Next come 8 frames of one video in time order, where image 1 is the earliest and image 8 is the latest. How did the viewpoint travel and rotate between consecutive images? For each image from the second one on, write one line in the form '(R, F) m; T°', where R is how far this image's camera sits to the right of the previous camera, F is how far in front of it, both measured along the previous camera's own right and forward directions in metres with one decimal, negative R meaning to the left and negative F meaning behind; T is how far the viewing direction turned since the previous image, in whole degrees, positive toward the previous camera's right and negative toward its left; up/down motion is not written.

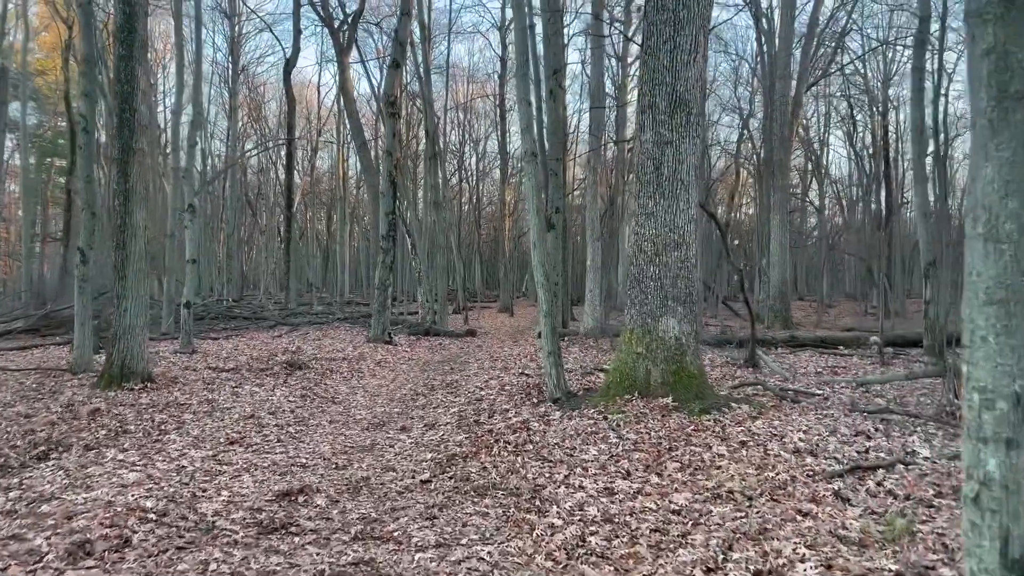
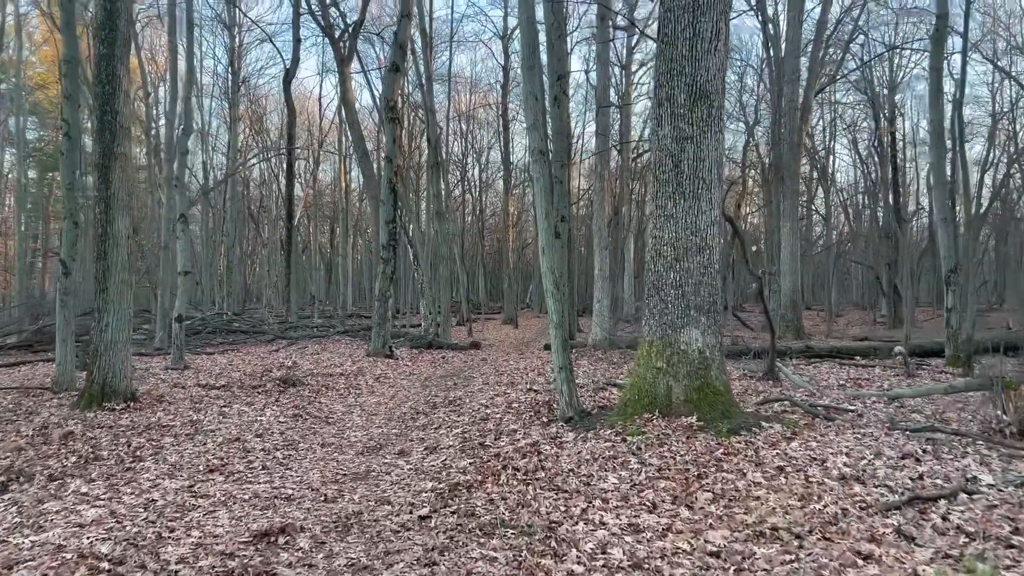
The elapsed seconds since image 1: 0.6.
(0.0, +0.6) m; 0°
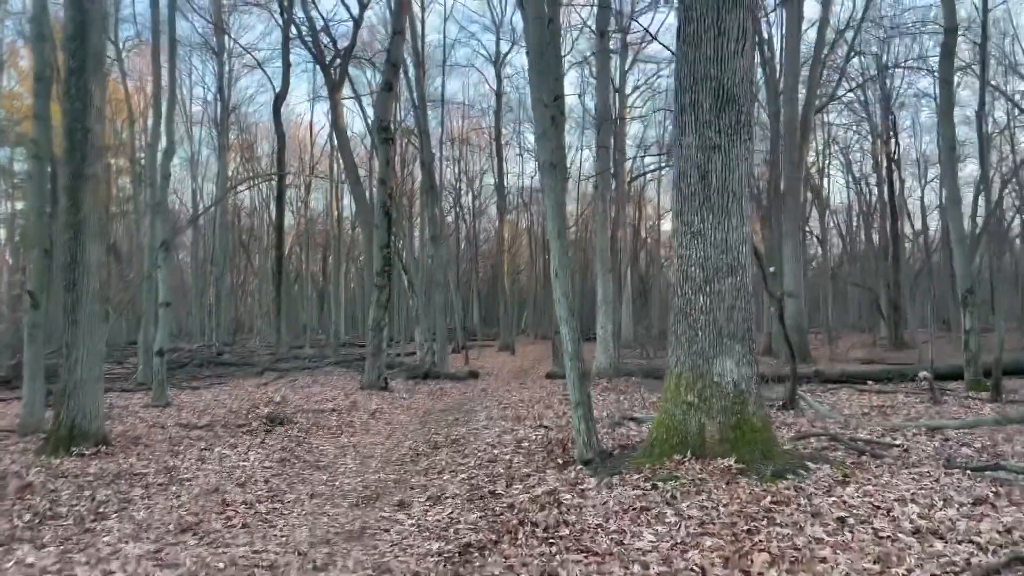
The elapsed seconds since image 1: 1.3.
(-0.1, +0.7) m; +1°
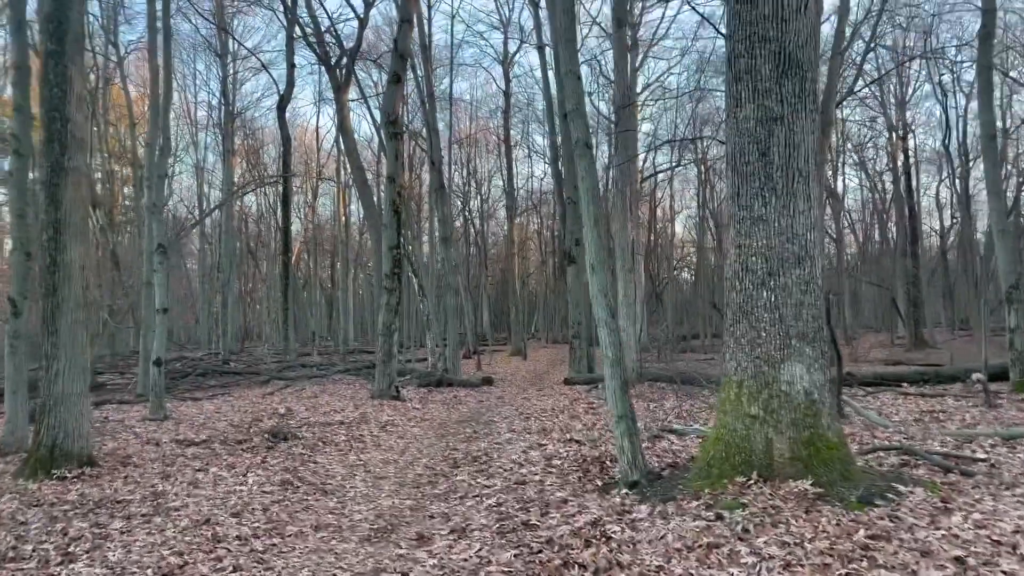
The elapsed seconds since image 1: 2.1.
(-0.2, +0.8) m; -1°
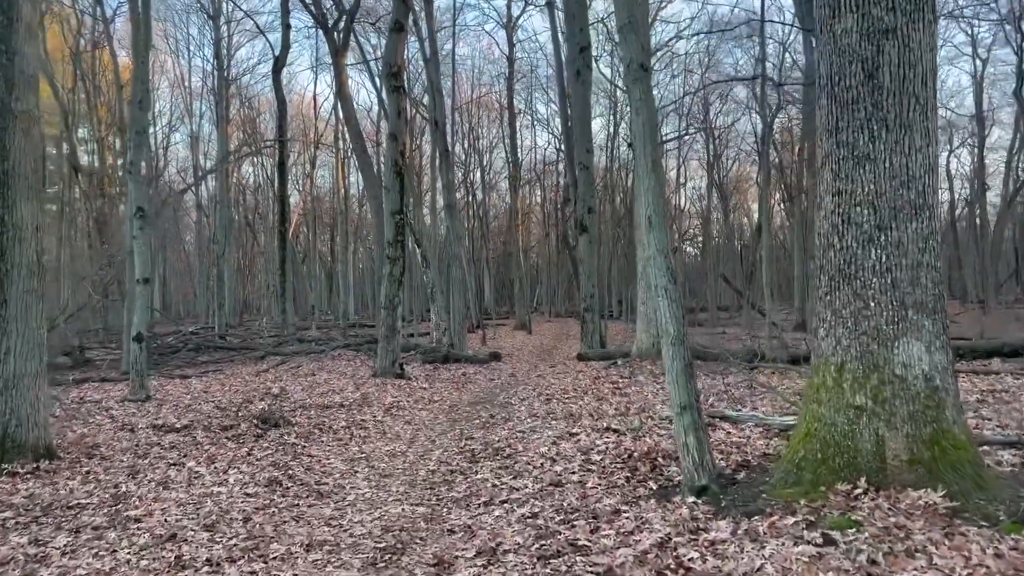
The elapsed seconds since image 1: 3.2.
(-0.2, +1.1) m; 0°
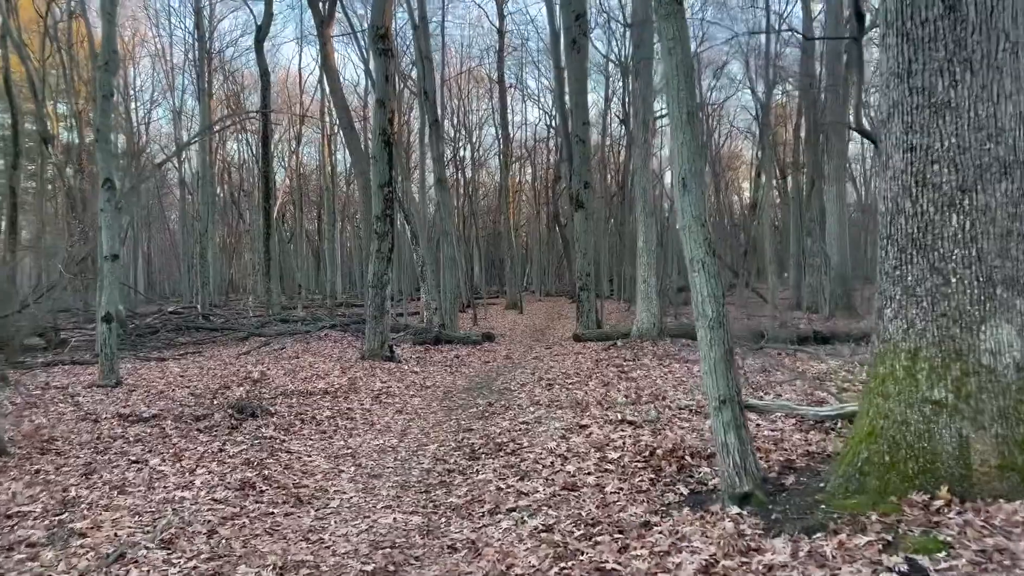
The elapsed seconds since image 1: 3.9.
(-0.1, +0.7) m; +1°
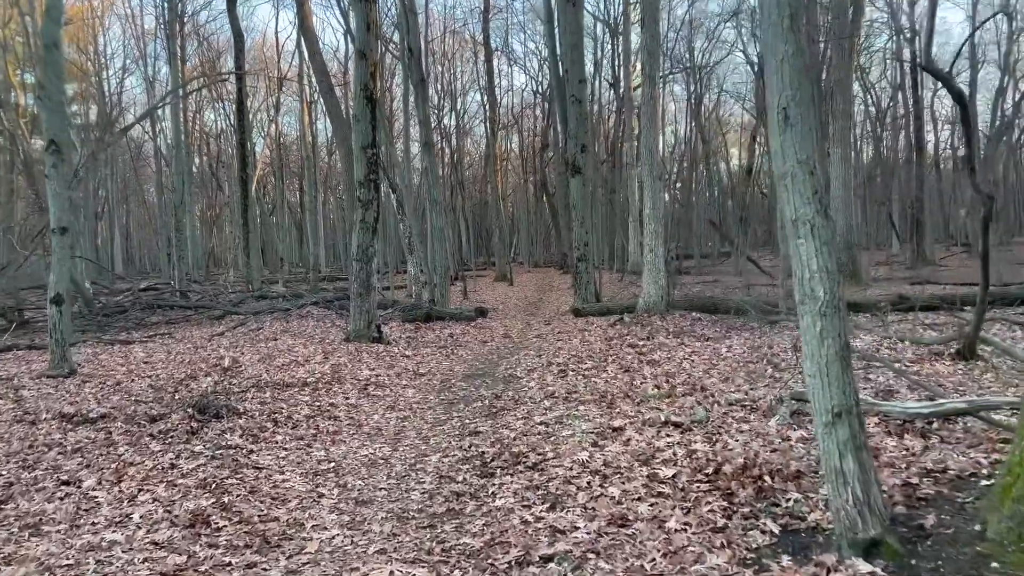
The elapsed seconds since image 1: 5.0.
(-0.2, +1.1) m; +1°
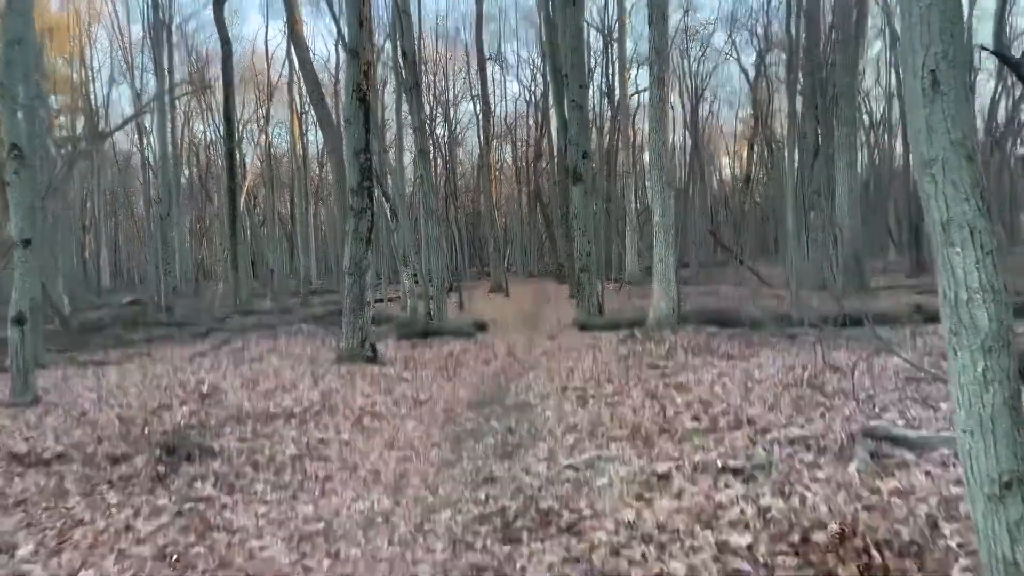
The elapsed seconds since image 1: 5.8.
(-0.2, +0.8) m; +1°
